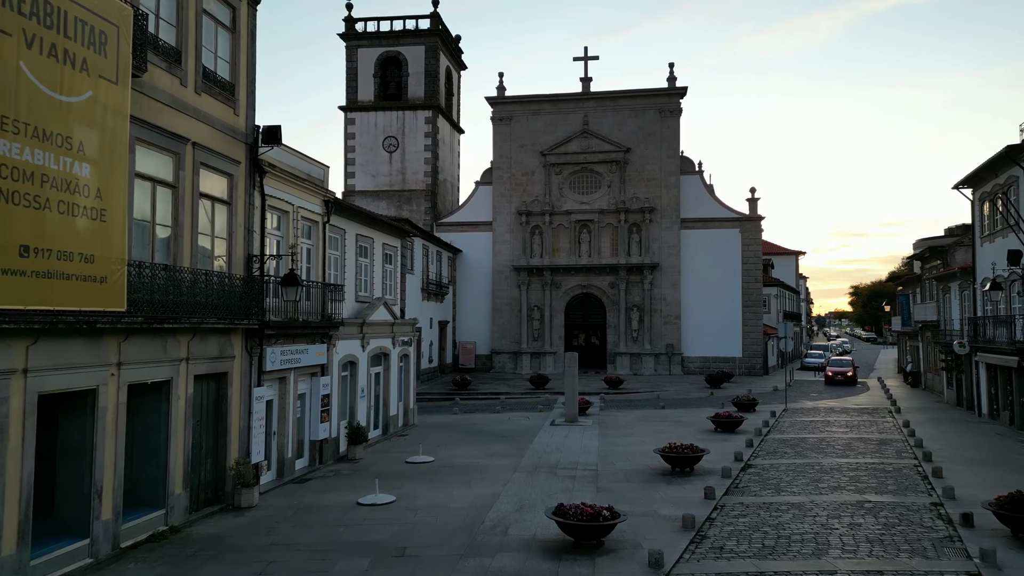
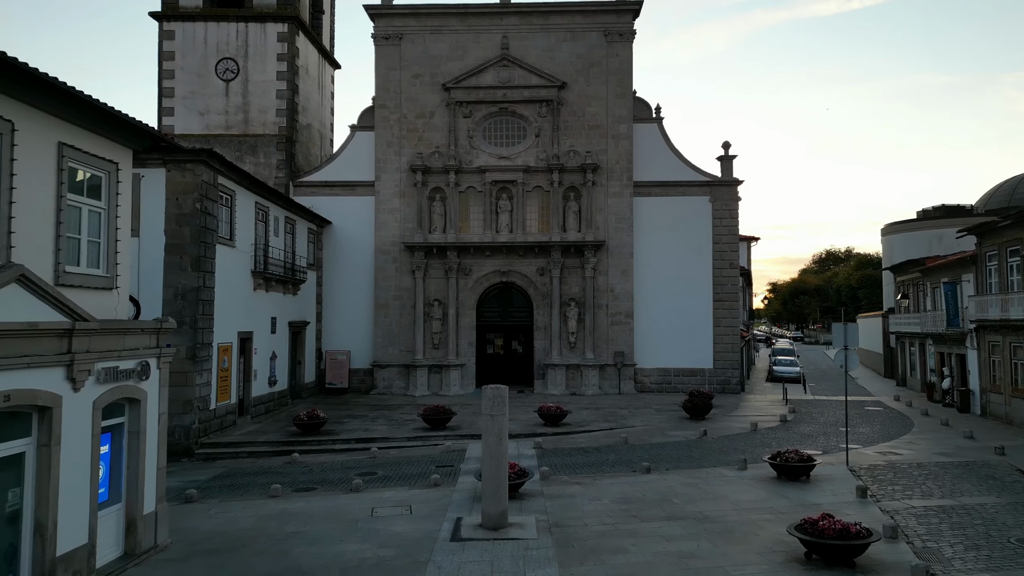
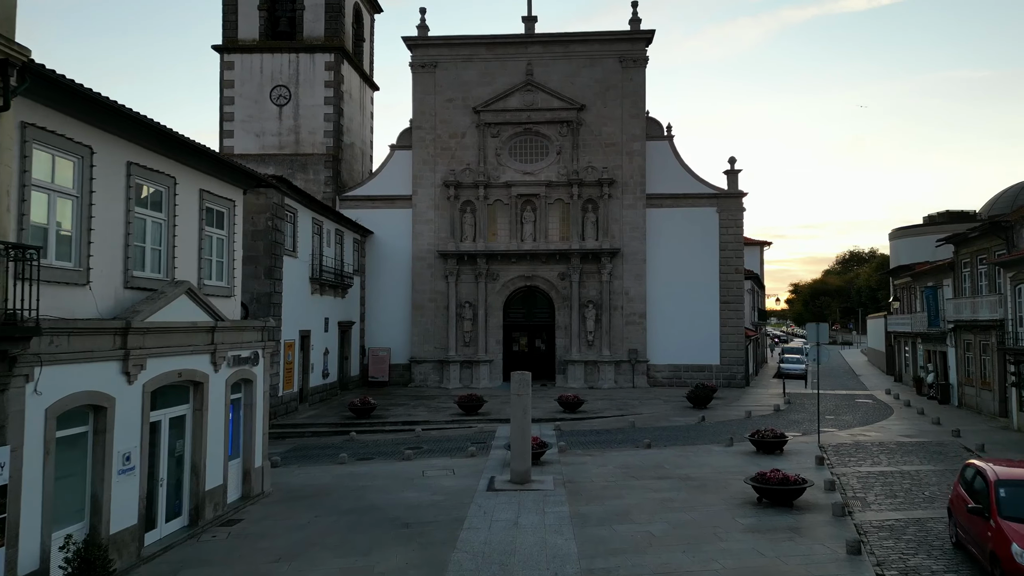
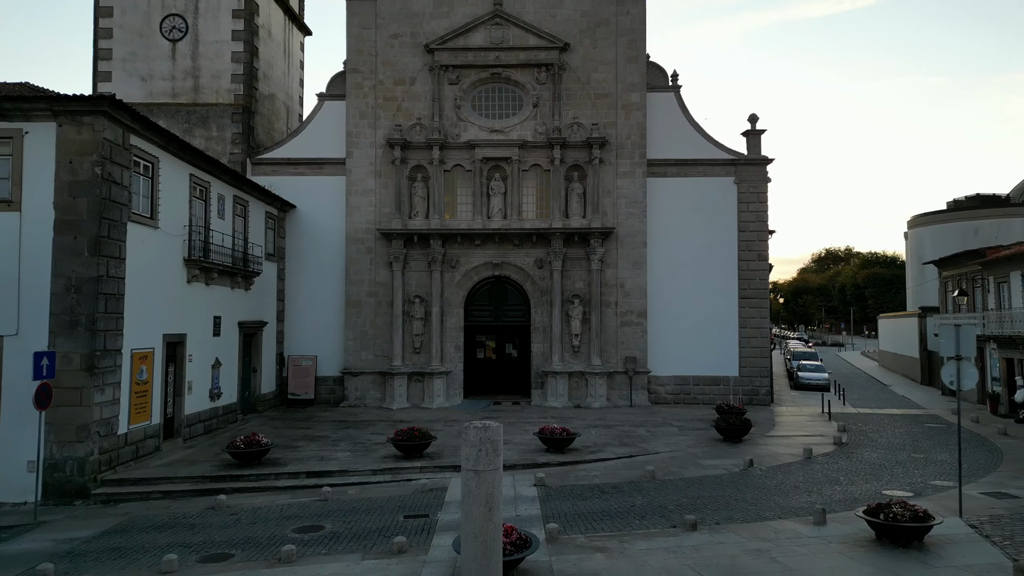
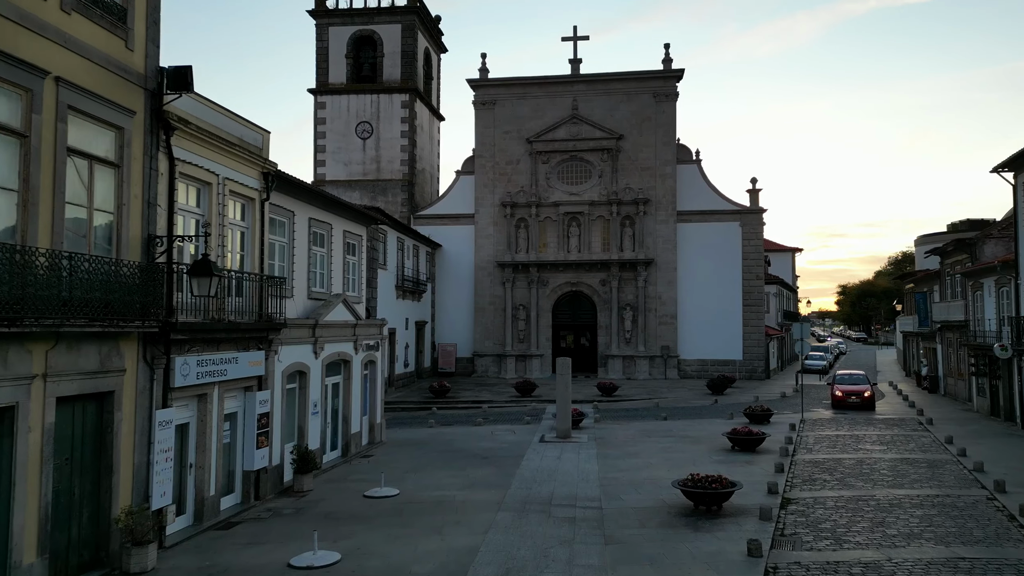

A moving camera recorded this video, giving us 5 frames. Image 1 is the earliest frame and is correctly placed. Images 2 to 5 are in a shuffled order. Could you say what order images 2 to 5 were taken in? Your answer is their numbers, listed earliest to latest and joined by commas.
5, 3, 2, 4
